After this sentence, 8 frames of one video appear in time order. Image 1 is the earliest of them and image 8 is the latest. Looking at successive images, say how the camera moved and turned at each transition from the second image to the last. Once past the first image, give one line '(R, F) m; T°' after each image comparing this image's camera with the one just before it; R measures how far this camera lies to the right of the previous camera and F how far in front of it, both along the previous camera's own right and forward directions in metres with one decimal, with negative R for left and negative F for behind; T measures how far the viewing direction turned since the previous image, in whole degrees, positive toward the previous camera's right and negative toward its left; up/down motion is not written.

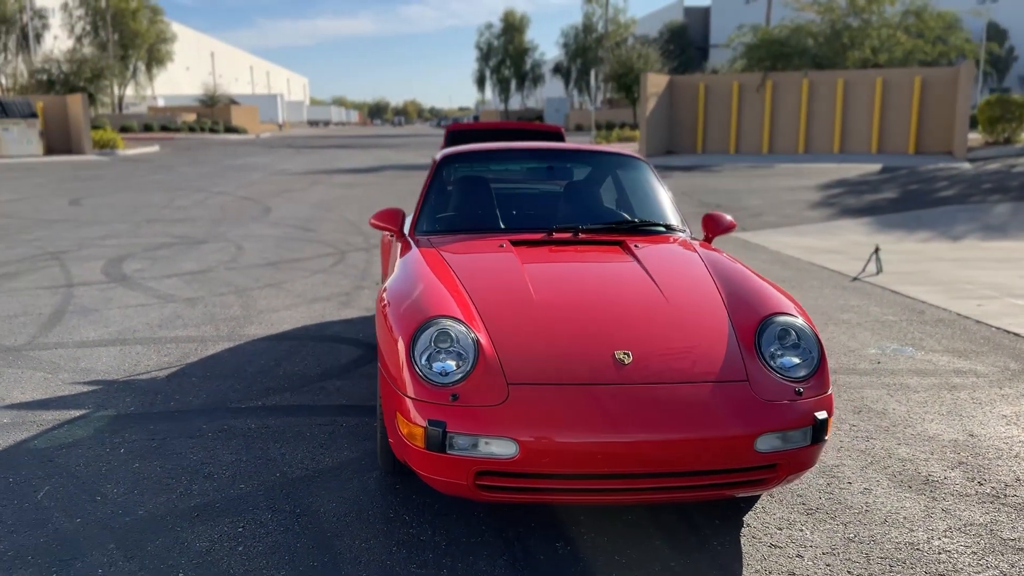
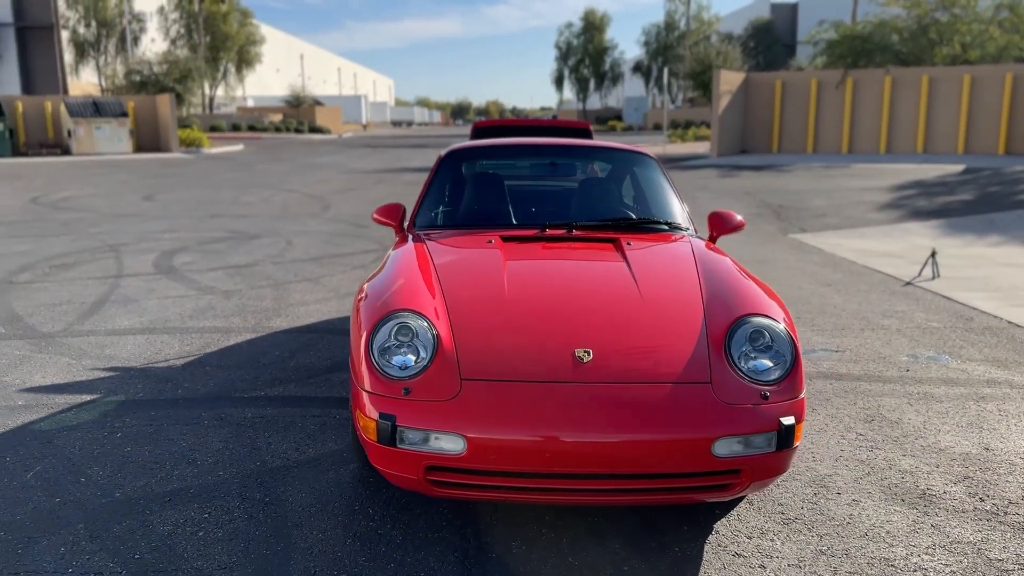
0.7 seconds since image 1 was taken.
(+0.4, 0.0) m; -5°
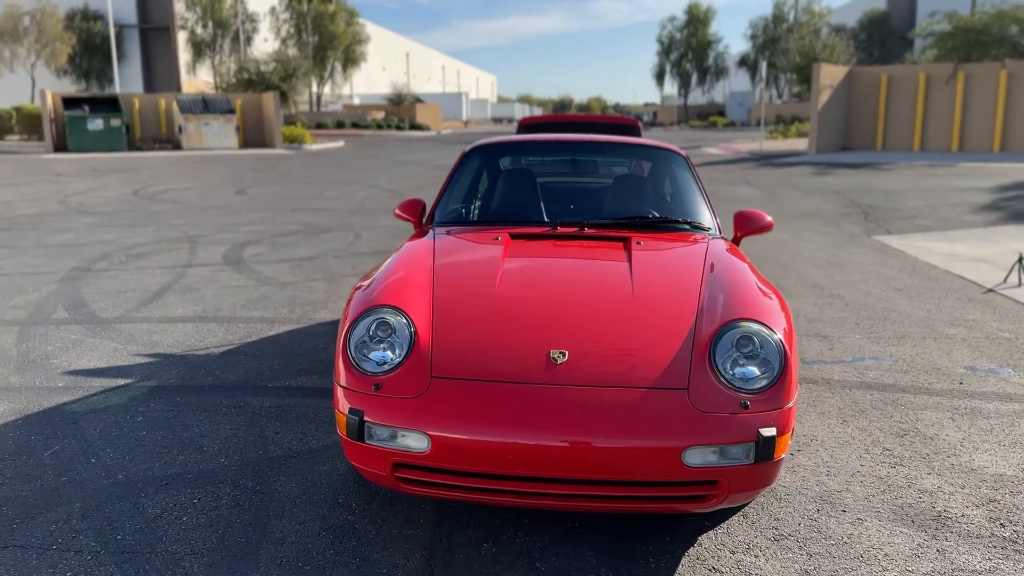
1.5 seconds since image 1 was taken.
(+0.4, +0.1) m; -7°
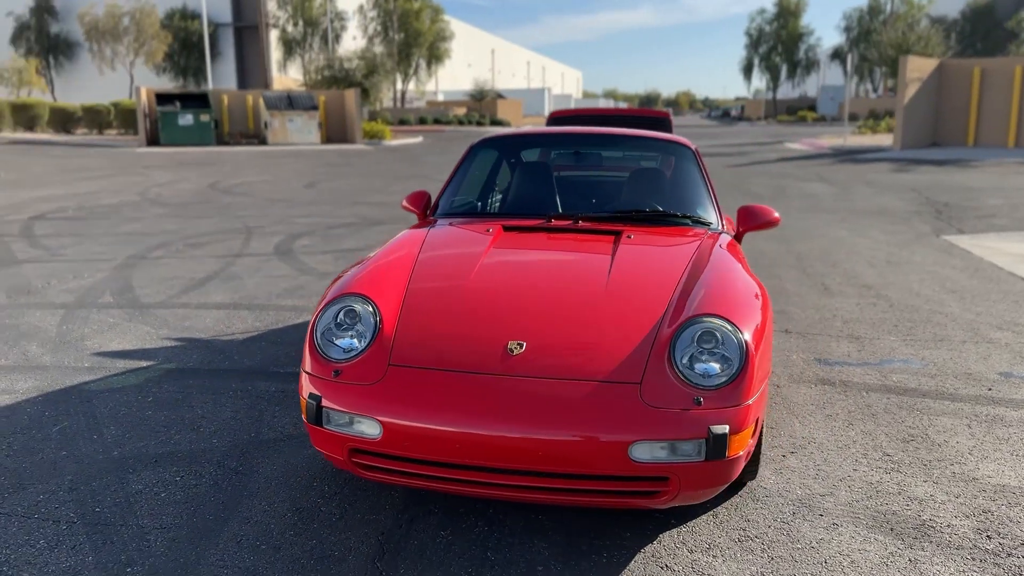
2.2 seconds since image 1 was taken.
(+0.4, 0.0) m; -6°
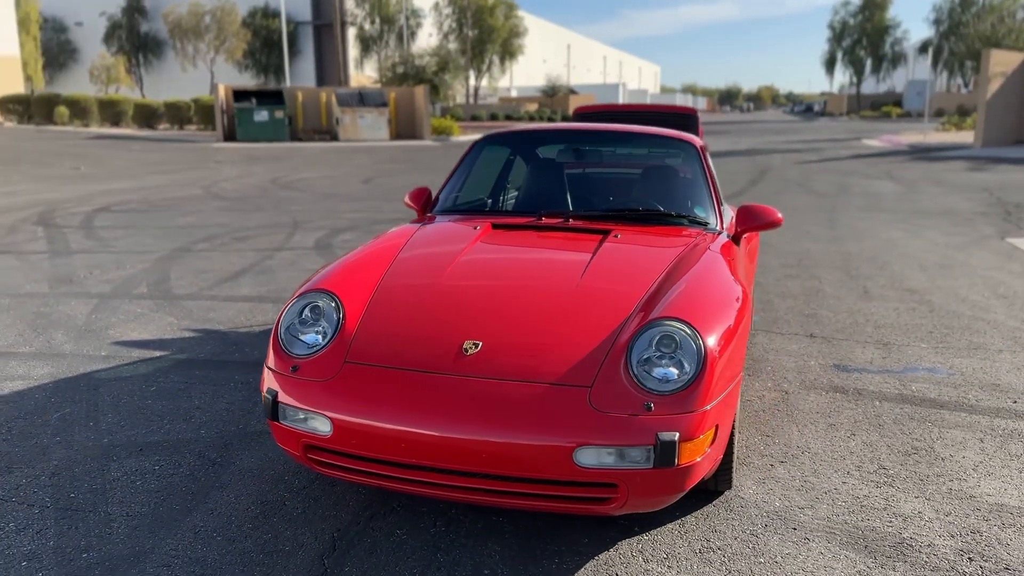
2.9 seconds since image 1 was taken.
(+0.4, +0.1) m; -5°
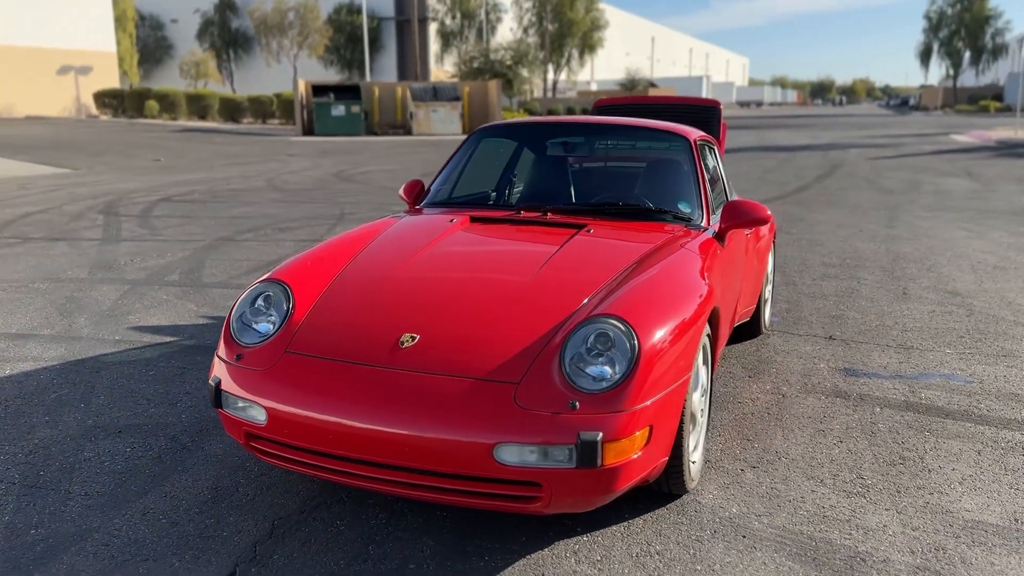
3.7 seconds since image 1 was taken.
(+0.4, +0.1) m; -5°
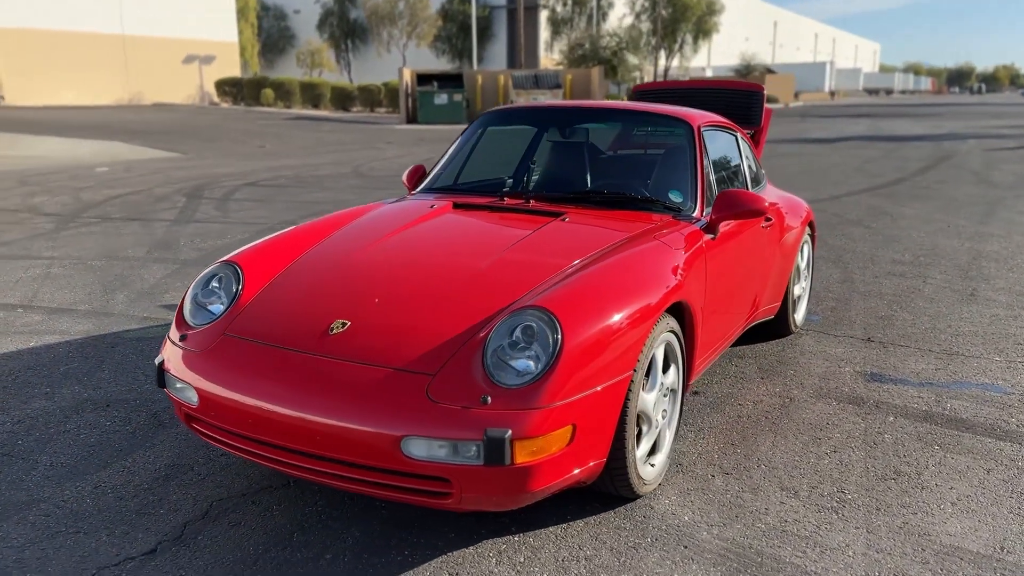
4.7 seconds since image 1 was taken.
(+0.5, +0.1) m; -7°
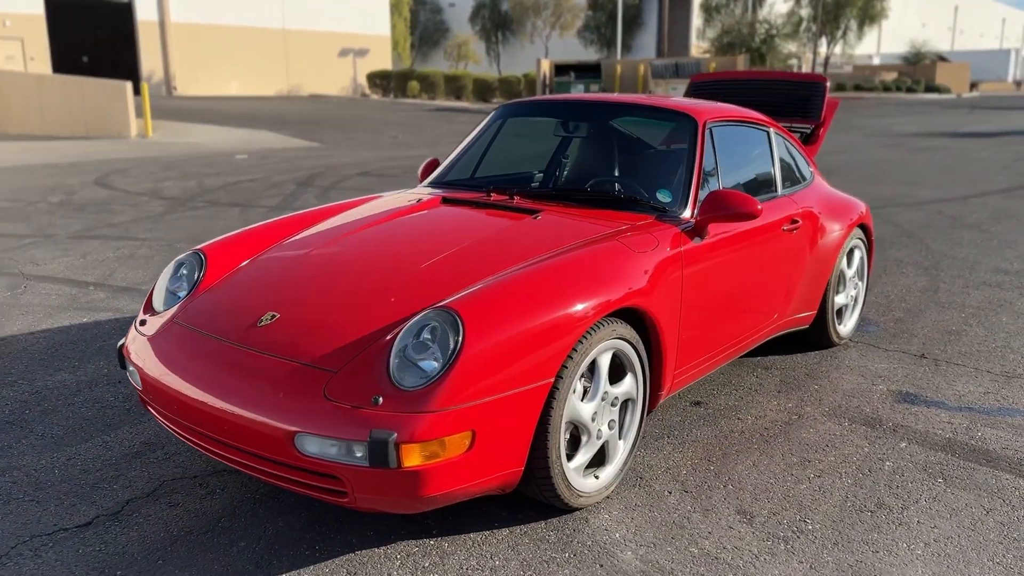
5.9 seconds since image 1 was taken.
(+0.7, +0.1) m; -10°
